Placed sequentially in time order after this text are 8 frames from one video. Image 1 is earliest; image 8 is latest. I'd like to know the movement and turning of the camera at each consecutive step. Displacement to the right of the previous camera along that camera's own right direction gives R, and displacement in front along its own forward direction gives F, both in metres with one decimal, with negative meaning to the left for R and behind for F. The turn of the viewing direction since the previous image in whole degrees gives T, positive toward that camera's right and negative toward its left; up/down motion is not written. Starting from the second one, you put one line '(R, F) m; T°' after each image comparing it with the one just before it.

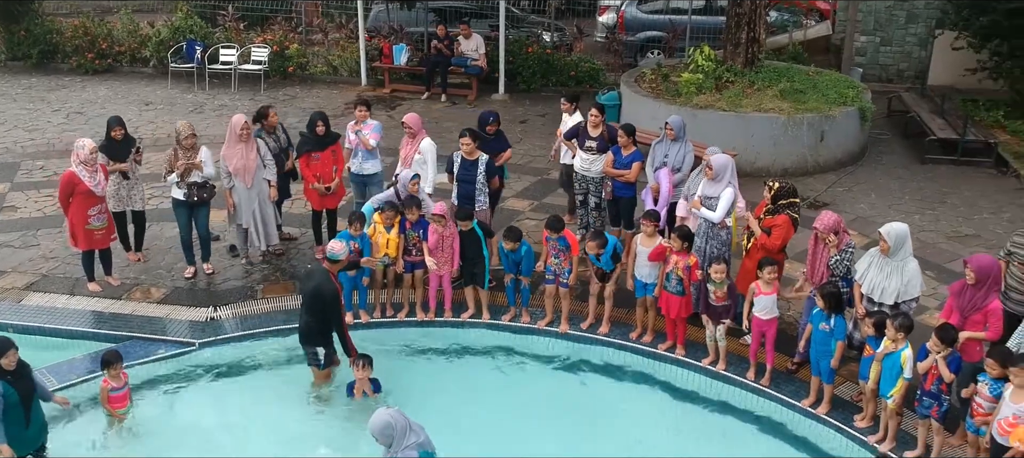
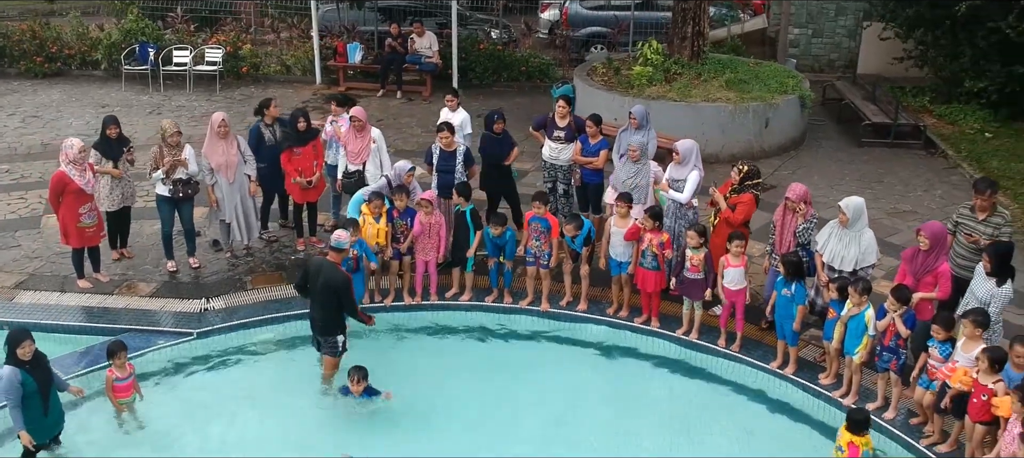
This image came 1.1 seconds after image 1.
(-0.4, -0.4) m; +4°
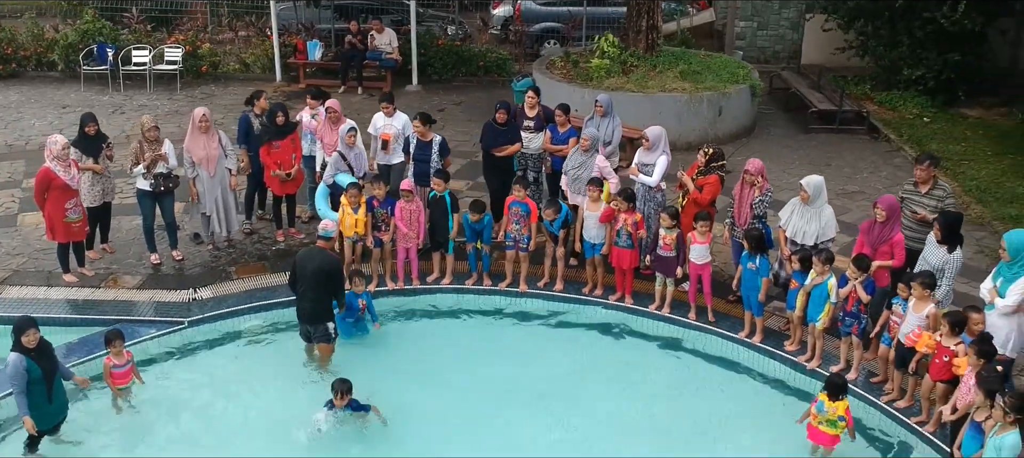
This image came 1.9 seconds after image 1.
(-0.3, -0.3) m; +3°
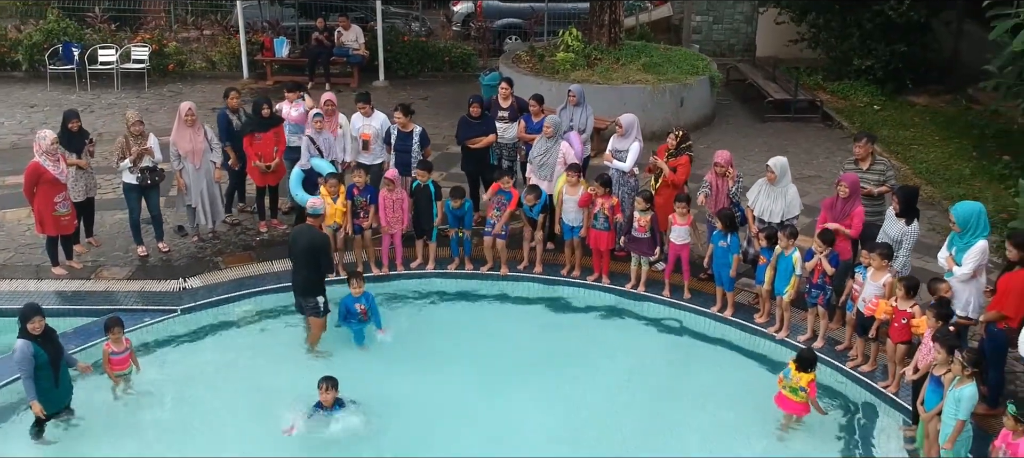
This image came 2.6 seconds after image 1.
(-0.2, -0.3) m; +3°
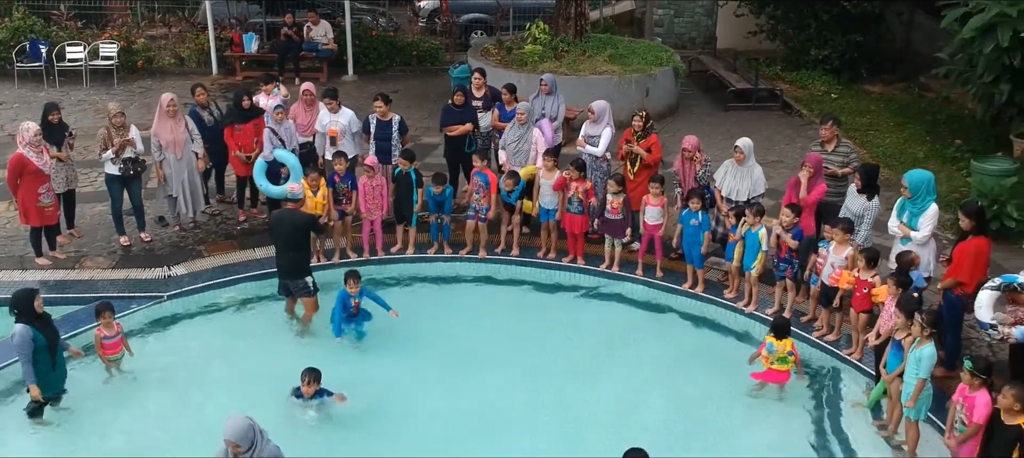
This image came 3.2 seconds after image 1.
(-0.2, -0.3) m; +2°
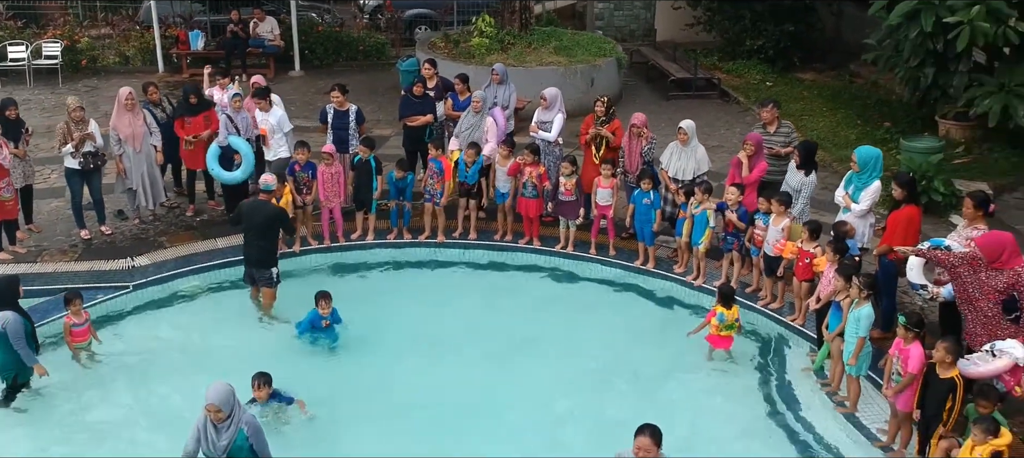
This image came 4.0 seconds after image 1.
(-0.2, -0.3) m; +3°
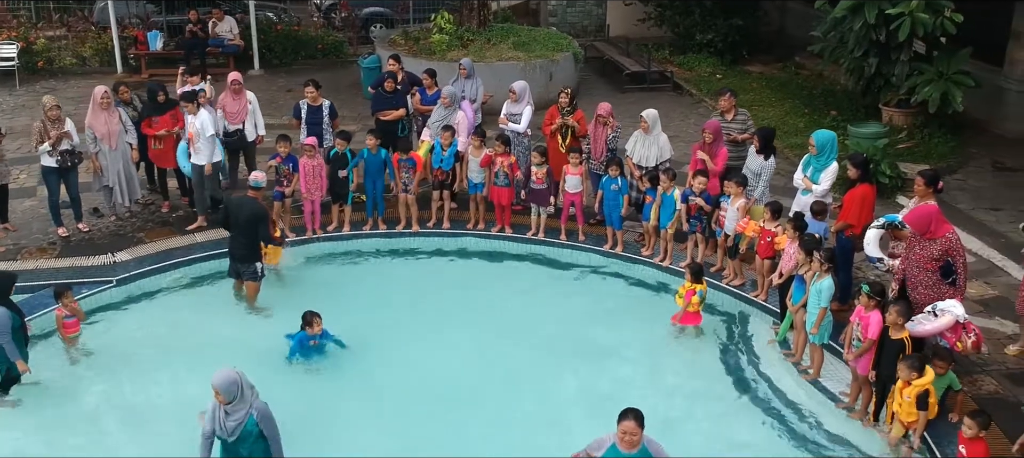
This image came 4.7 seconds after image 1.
(-0.3, -0.3) m; +3°
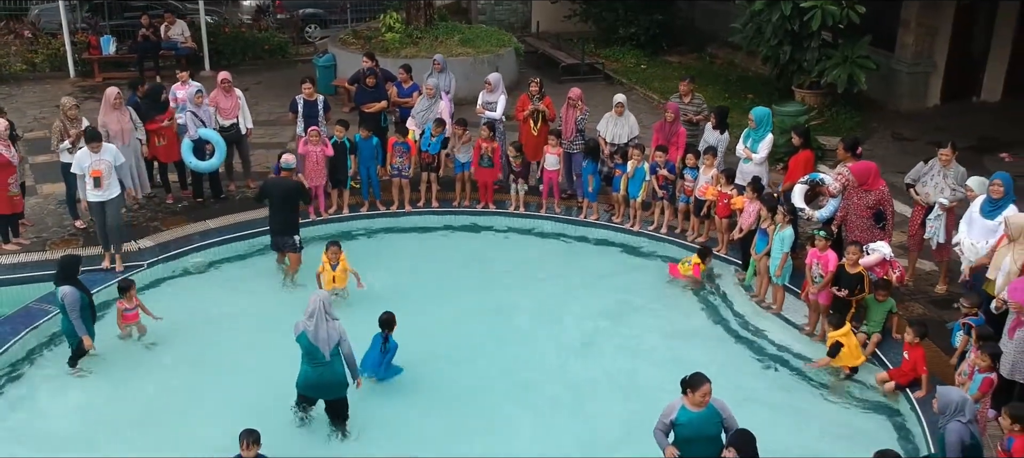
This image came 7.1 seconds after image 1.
(-1.0, -1.0) m; +7°
